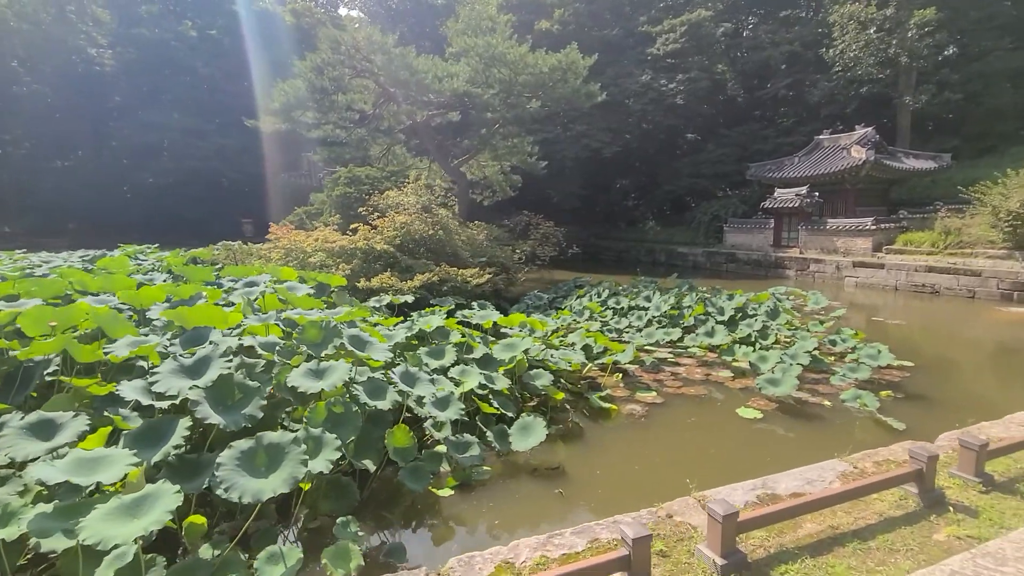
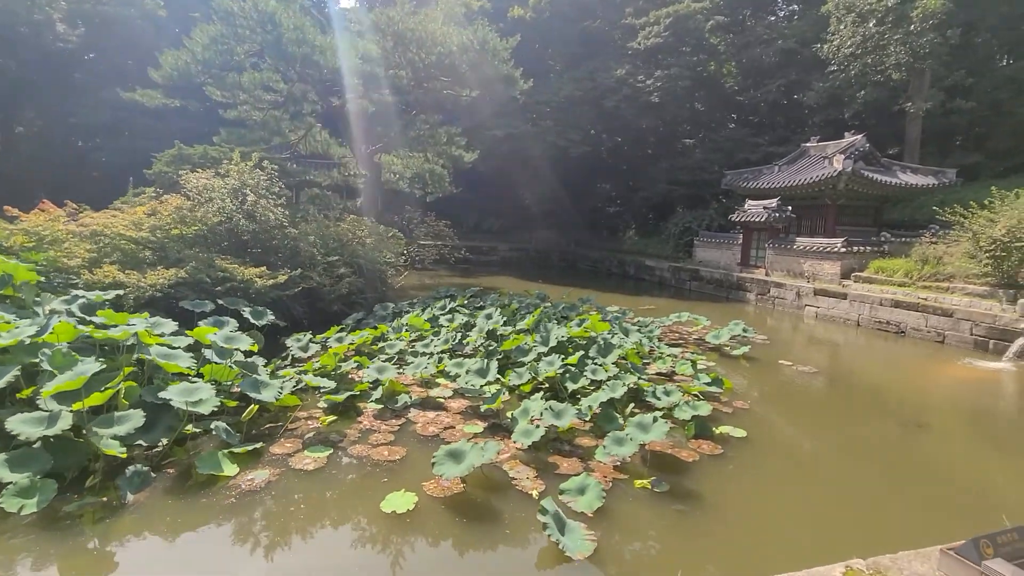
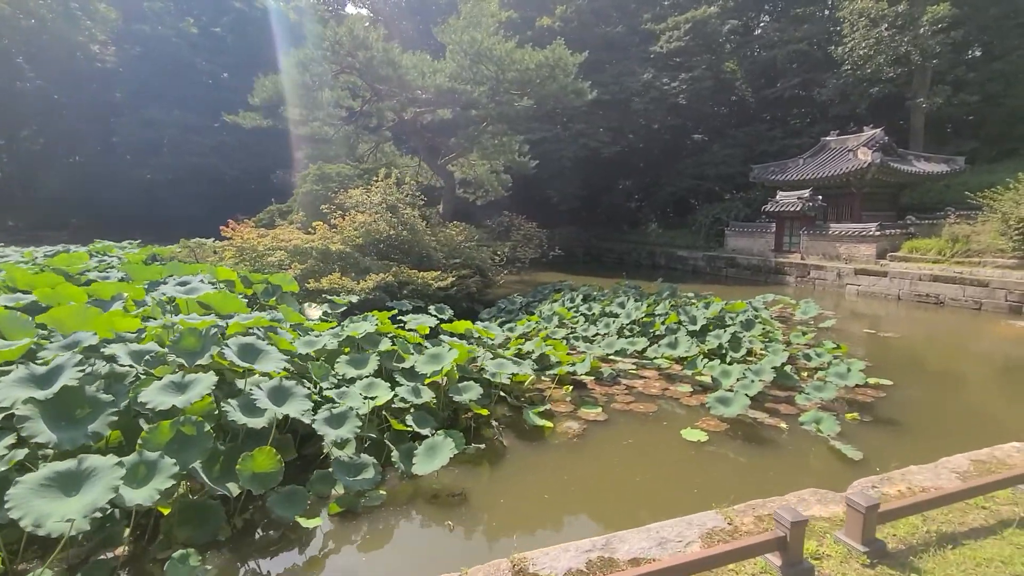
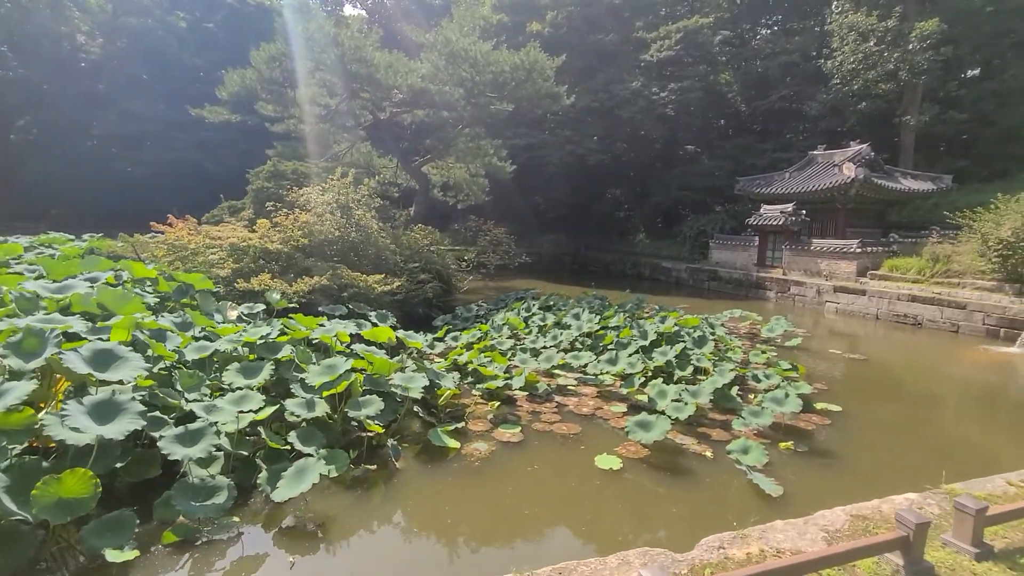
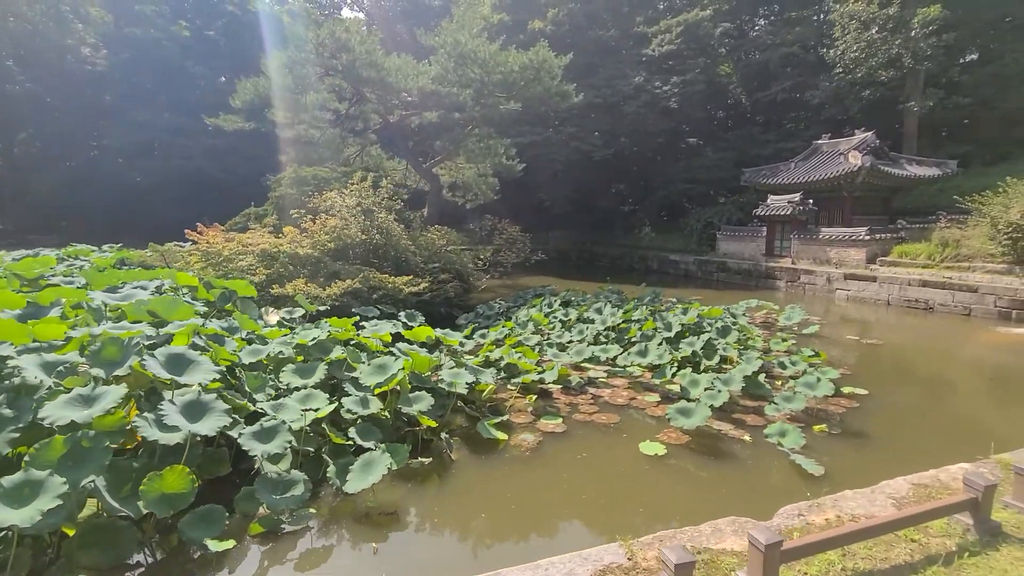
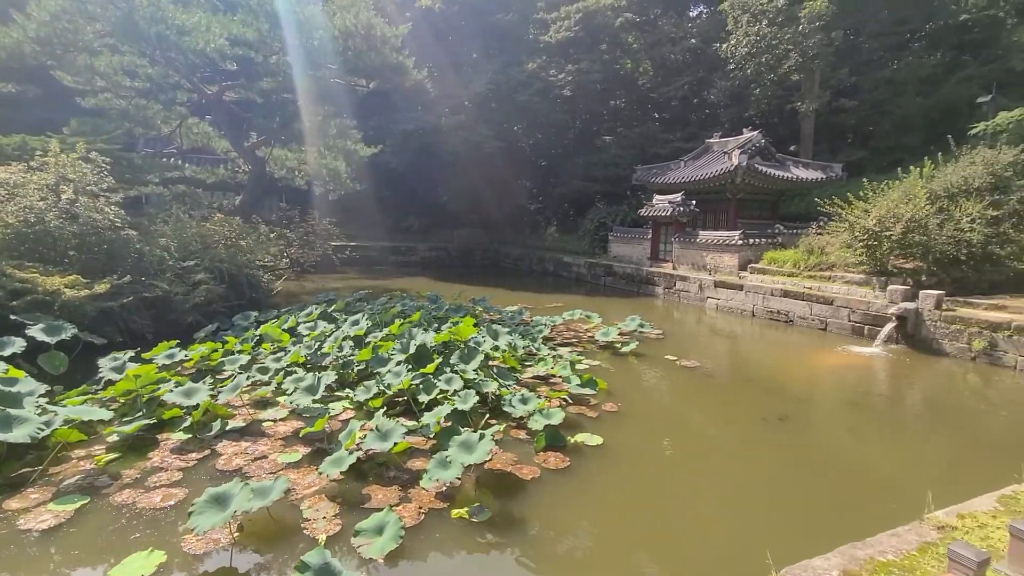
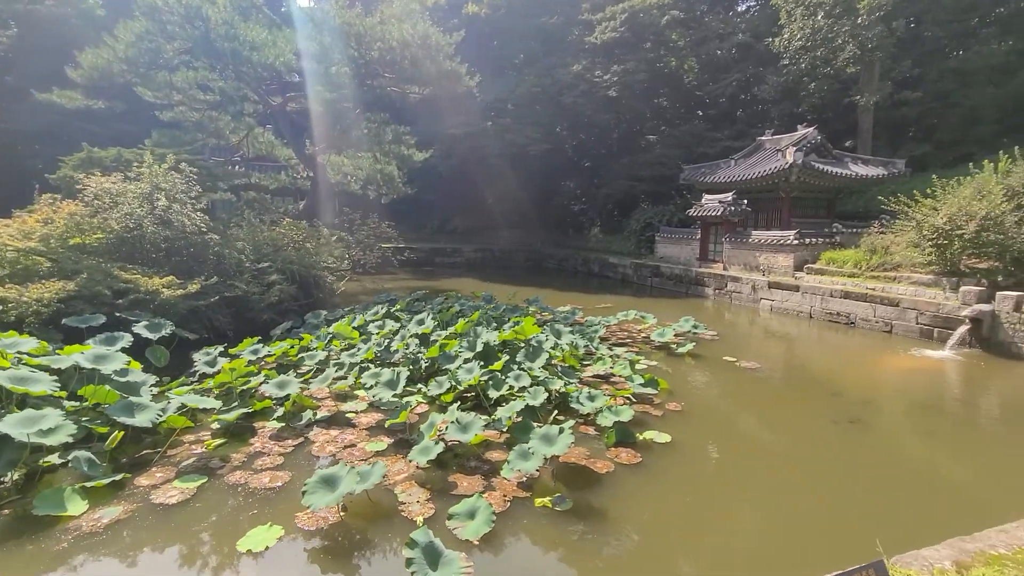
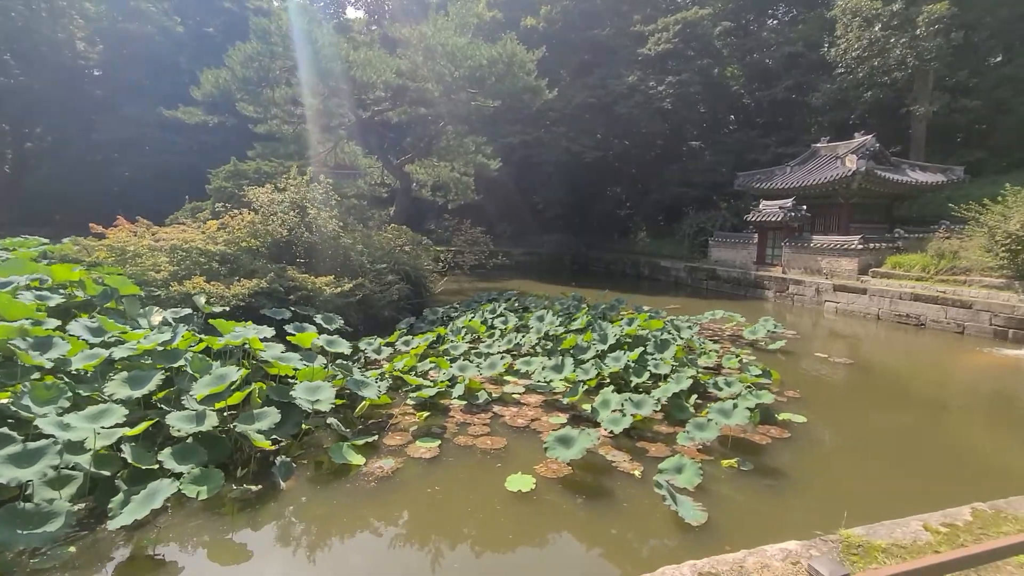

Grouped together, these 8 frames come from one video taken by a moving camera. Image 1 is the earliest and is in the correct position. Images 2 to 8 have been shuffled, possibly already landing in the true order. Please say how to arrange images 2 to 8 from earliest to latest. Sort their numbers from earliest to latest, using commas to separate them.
3, 5, 4, 8, 2, 7, 6
